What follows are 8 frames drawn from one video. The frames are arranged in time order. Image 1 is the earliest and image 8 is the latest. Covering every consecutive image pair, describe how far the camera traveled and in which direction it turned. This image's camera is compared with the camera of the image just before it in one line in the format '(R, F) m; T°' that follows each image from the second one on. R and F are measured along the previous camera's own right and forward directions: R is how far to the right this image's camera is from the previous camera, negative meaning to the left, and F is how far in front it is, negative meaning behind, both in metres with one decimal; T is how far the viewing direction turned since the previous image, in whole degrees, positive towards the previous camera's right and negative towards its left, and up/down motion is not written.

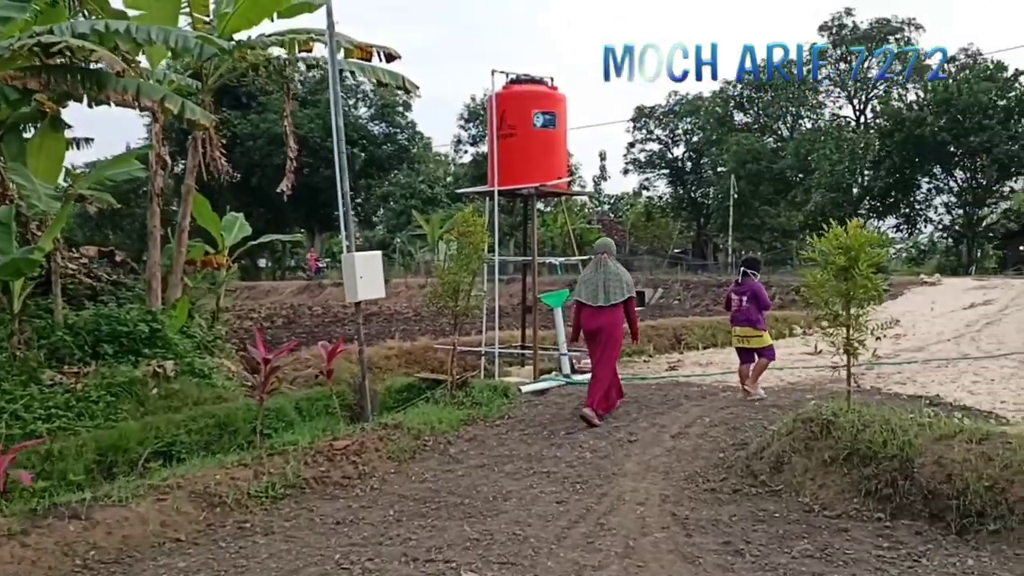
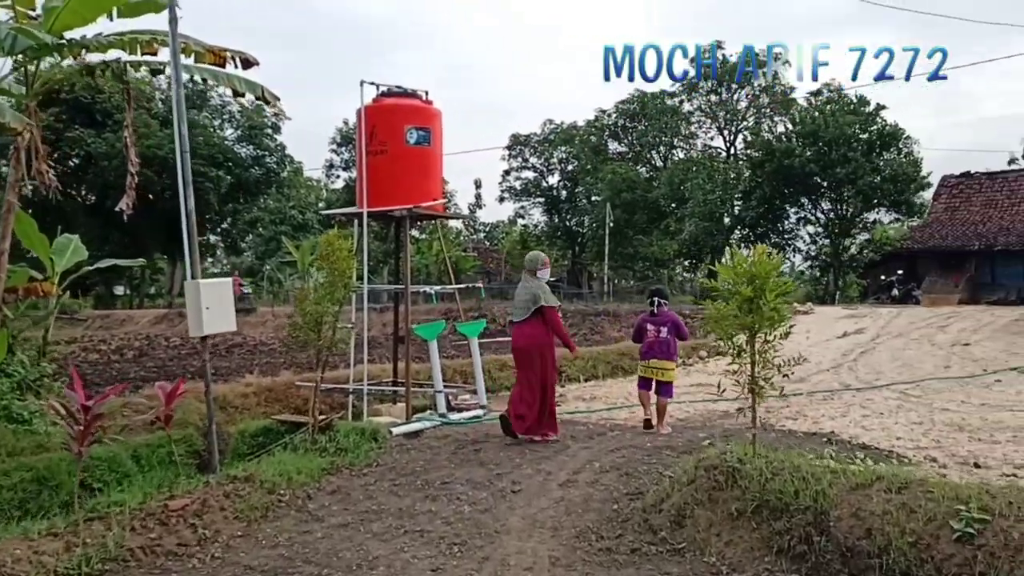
(0.0, +0.8) m; +7°
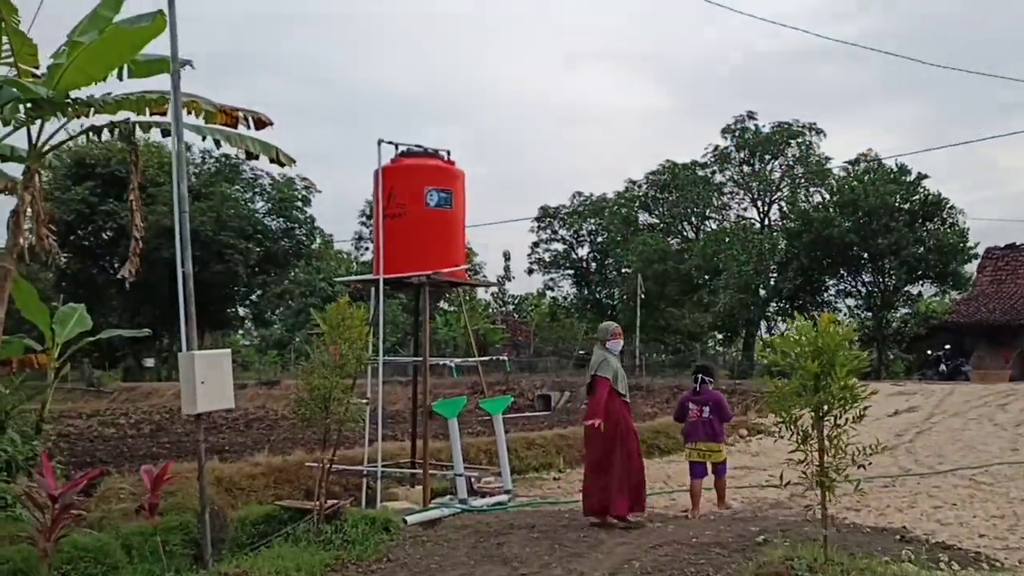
(0.0, +0.7) m; -2°
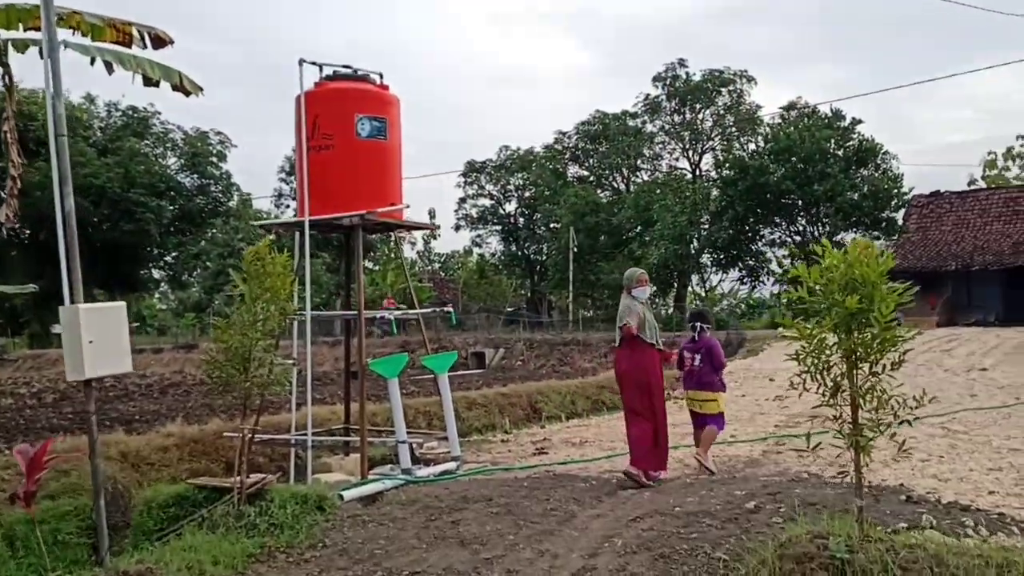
(-0.2, +1.0) m; +4°
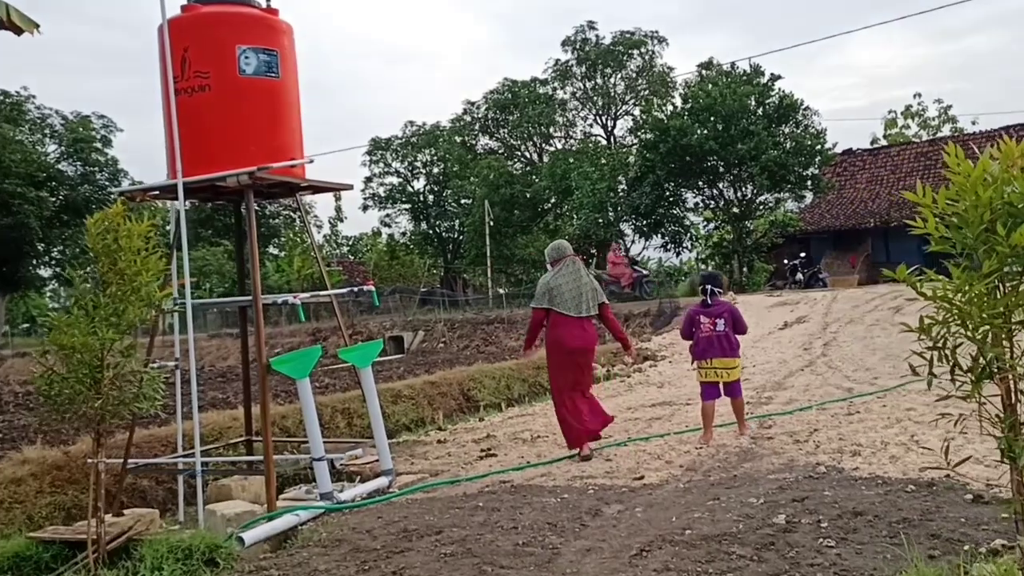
(-0.2, +1.5) m; +5°
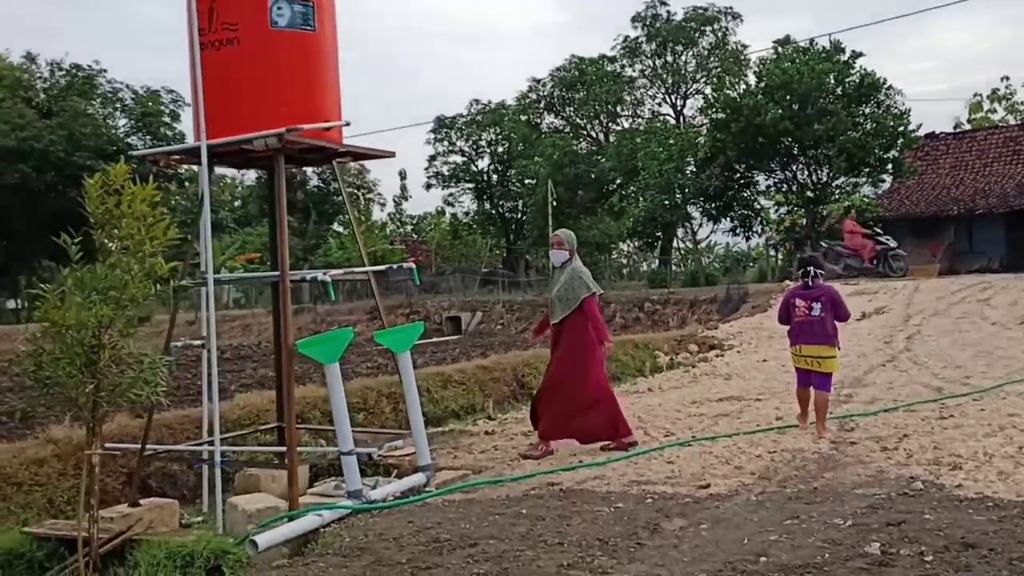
(+0.1, +0.6) m; -4°
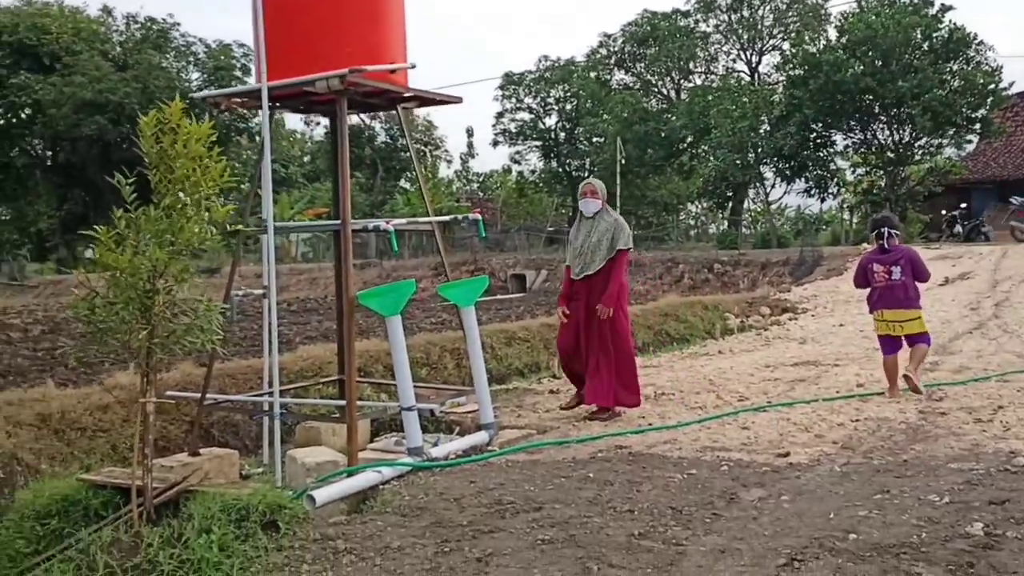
(0.0, +0.3) m; -4°
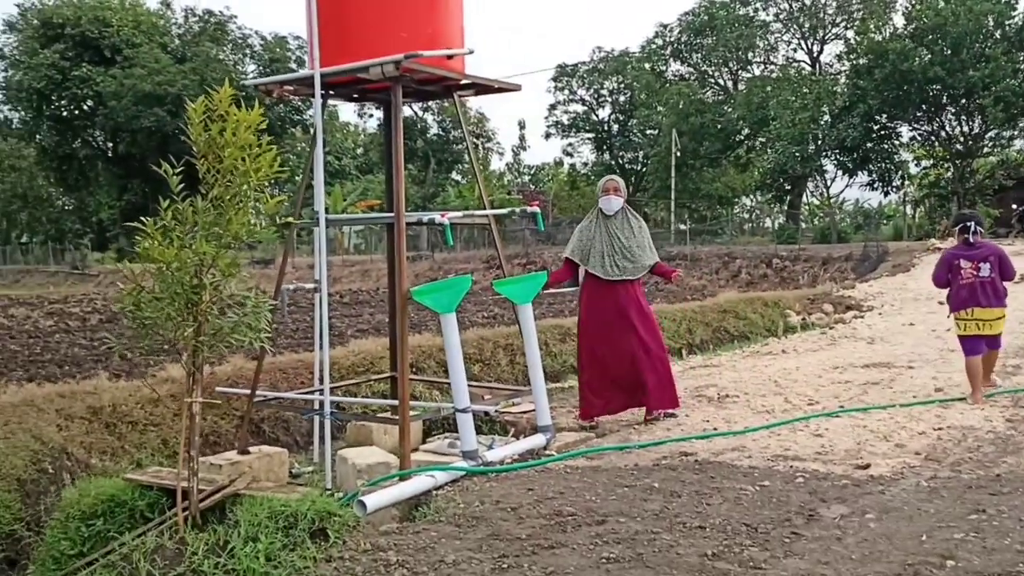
(-0.1, +0.2) m; -3°
